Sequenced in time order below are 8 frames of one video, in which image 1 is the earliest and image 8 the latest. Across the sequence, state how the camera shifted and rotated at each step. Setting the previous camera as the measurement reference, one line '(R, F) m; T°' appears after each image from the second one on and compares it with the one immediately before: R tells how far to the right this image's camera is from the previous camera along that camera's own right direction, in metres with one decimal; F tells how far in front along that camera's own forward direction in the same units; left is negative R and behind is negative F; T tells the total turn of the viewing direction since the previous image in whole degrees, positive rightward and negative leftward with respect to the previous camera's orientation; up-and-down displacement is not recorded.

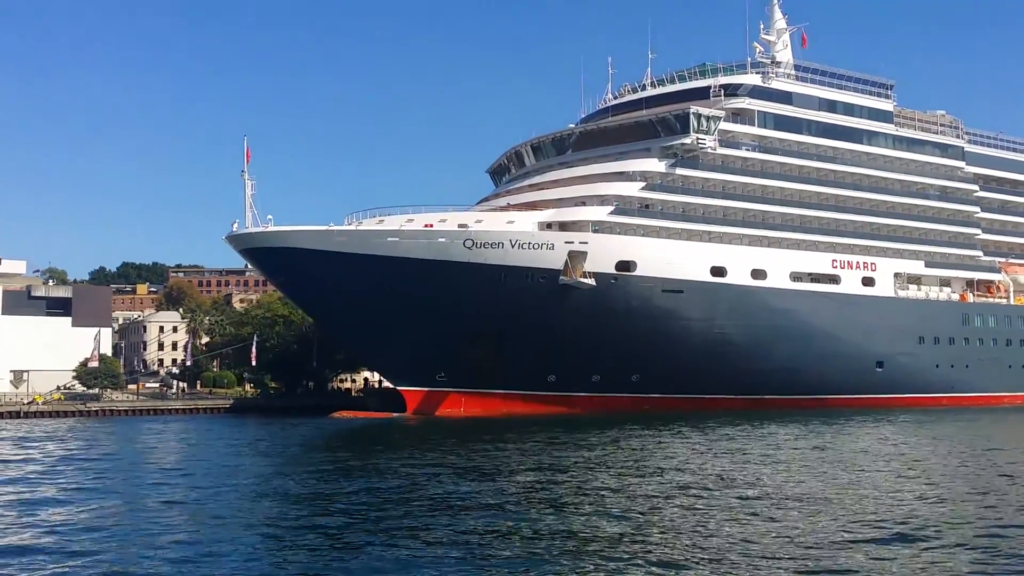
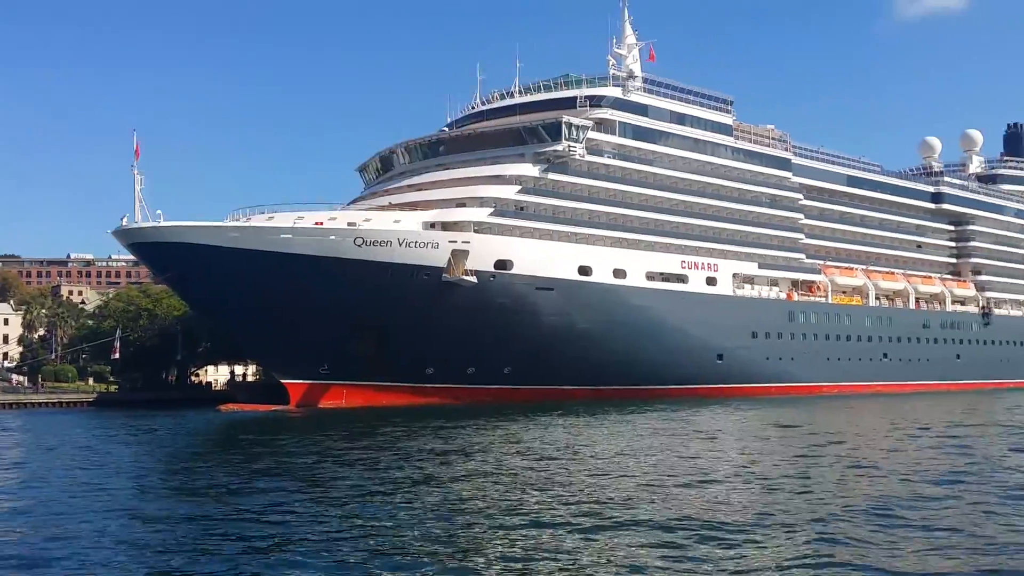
(-1.7, -1.3) m; +10°
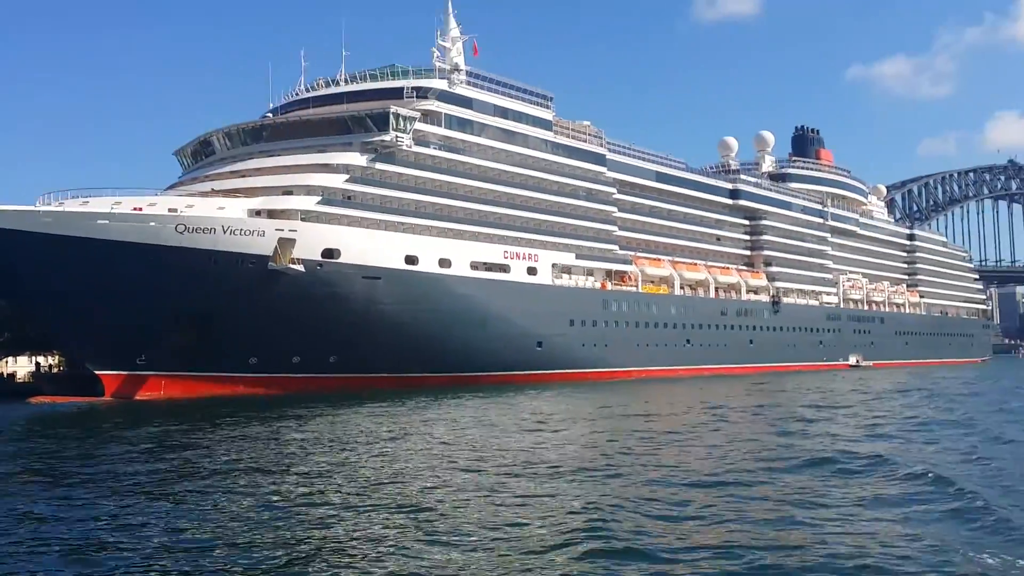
(-0.5, -0.4) m; +11°
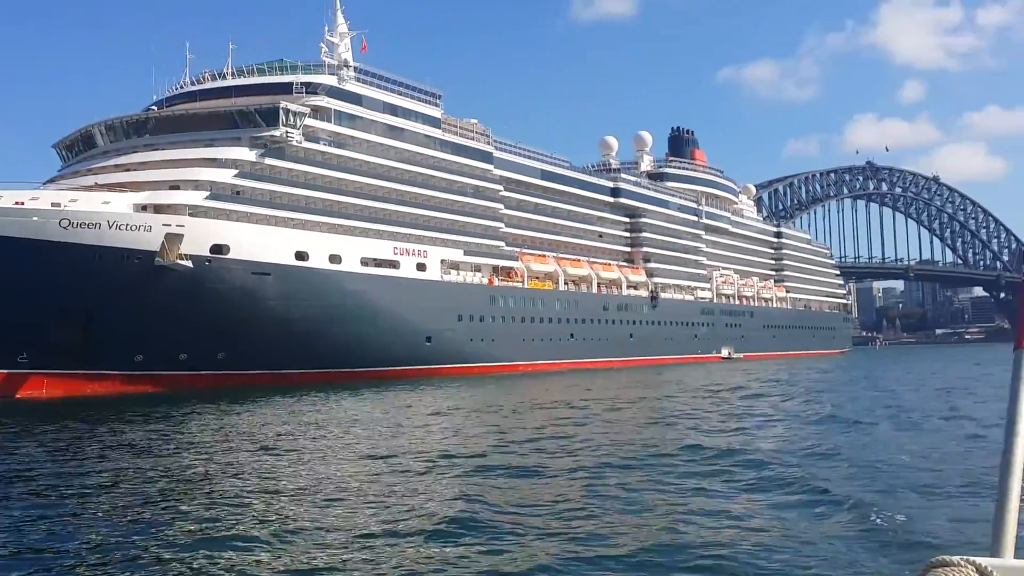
(-0.4, -0.6) m; +7°
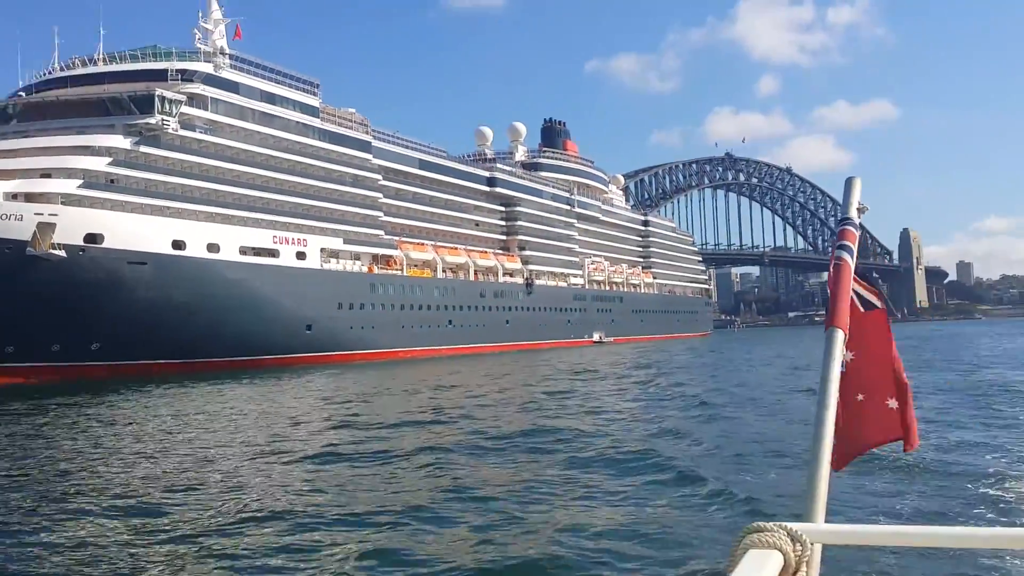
(-0.3, -0.8) m; +7°
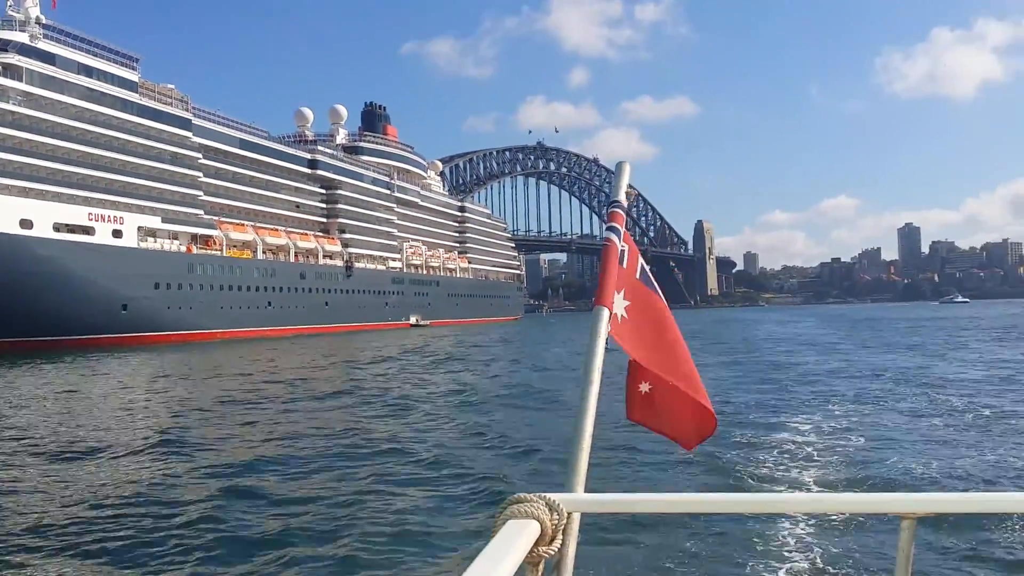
(-0.5, -1.6) m; +11°
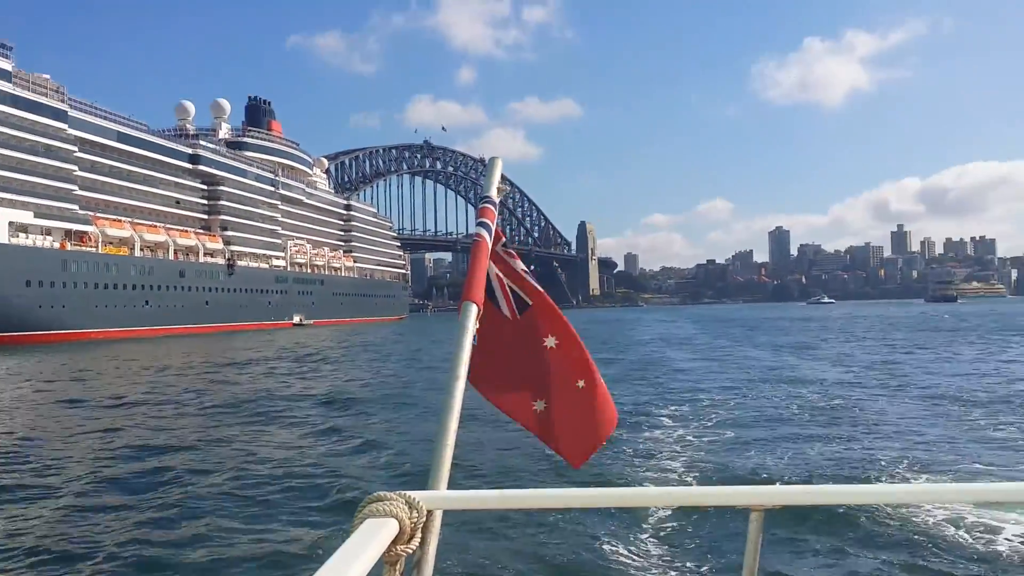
(0.0, -0.7) m; +7°
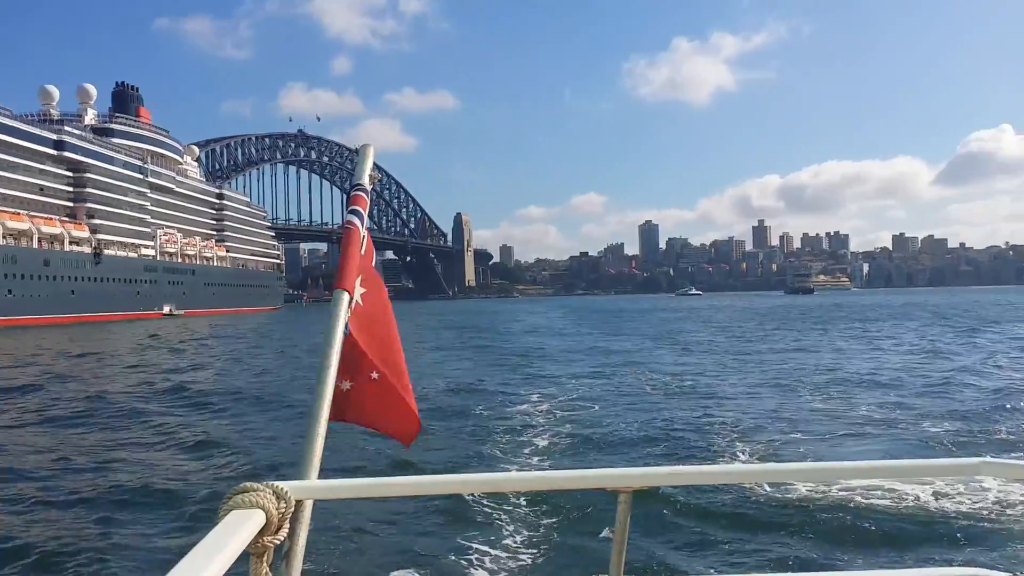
(-0.1, -1.1) m; +7°
